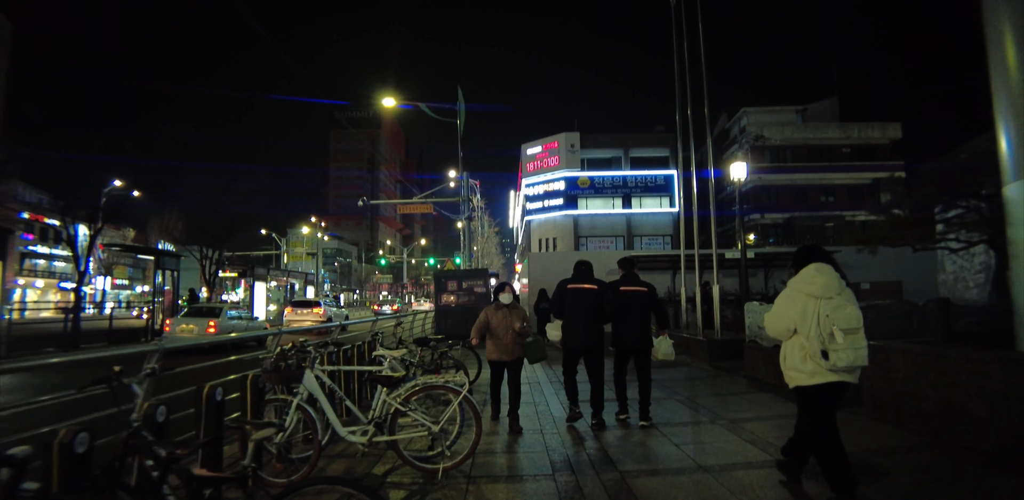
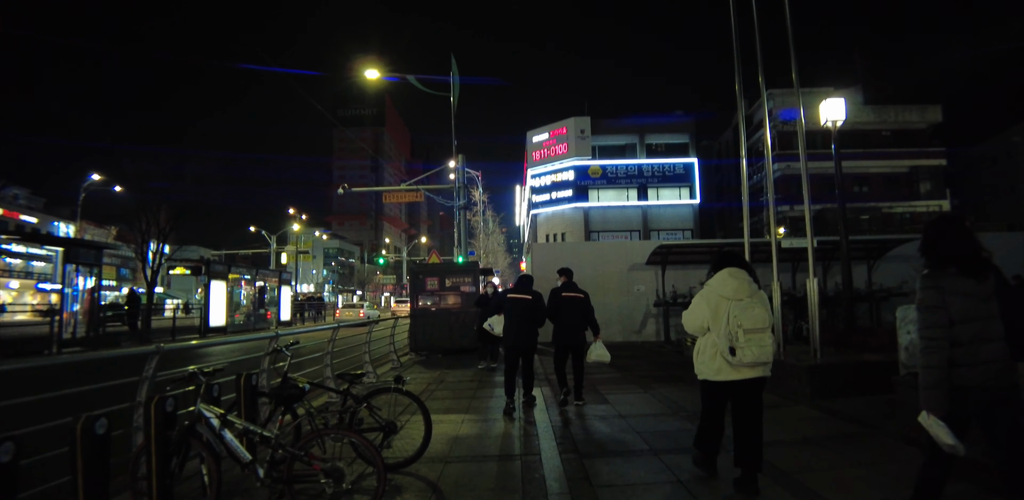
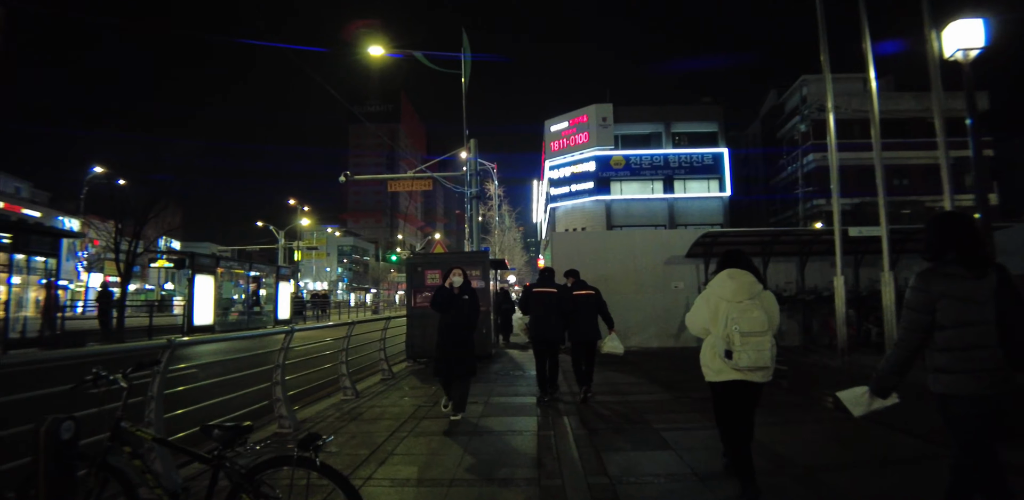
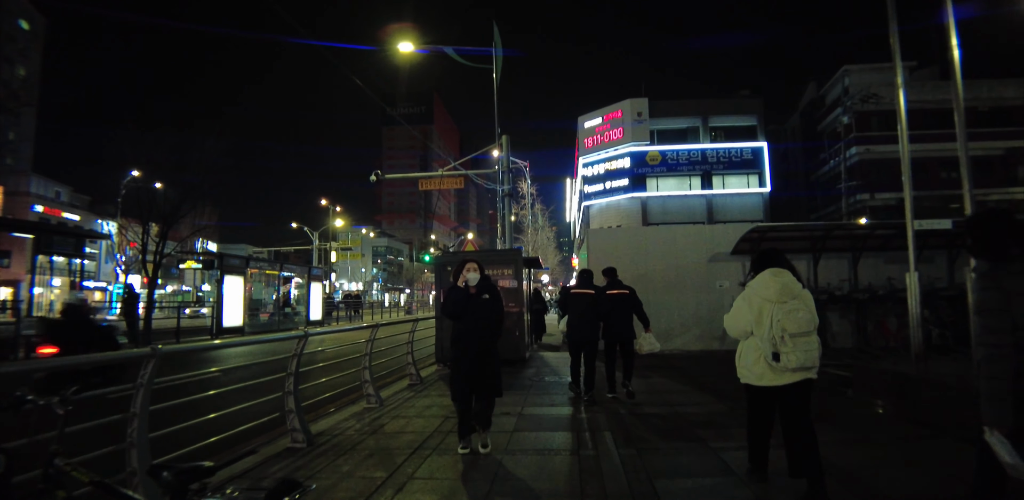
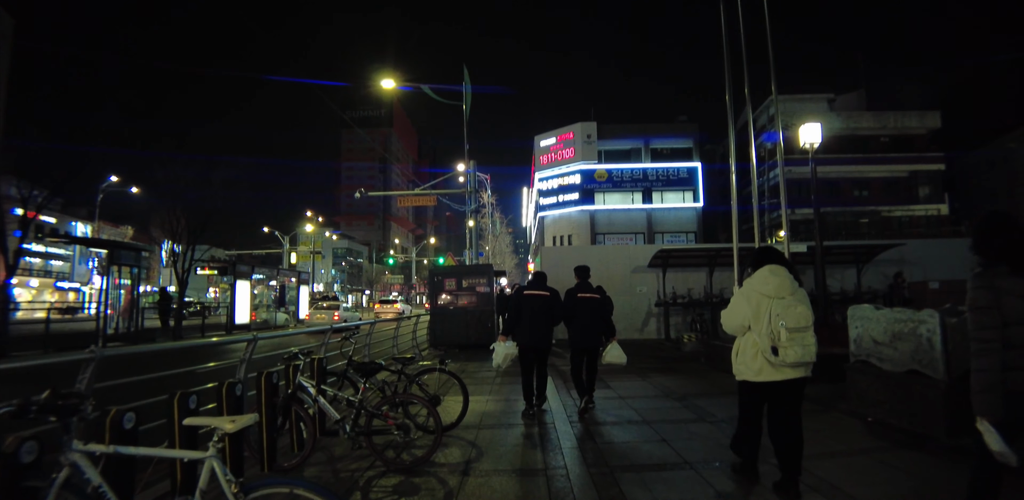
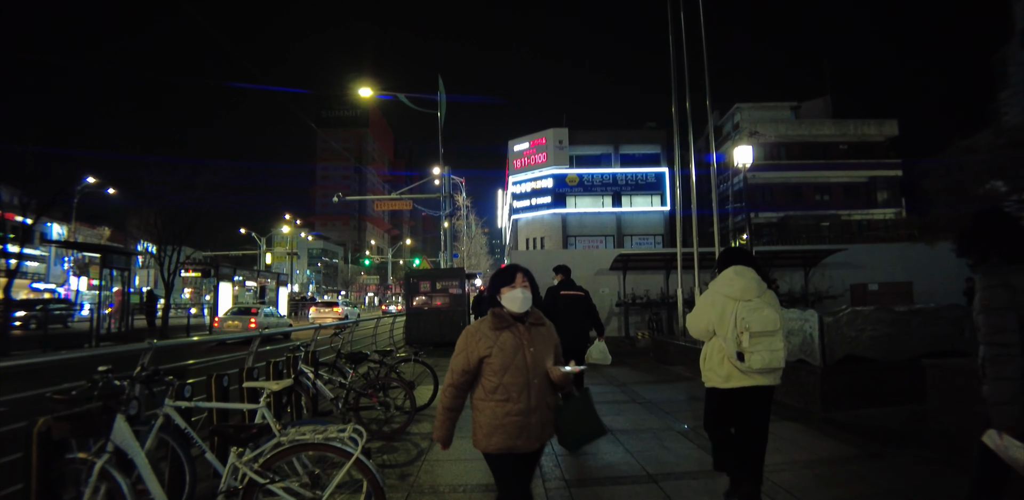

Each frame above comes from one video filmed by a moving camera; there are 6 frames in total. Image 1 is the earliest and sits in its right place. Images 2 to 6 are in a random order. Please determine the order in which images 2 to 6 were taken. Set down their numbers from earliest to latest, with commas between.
6, 5, 2, 3, 4
